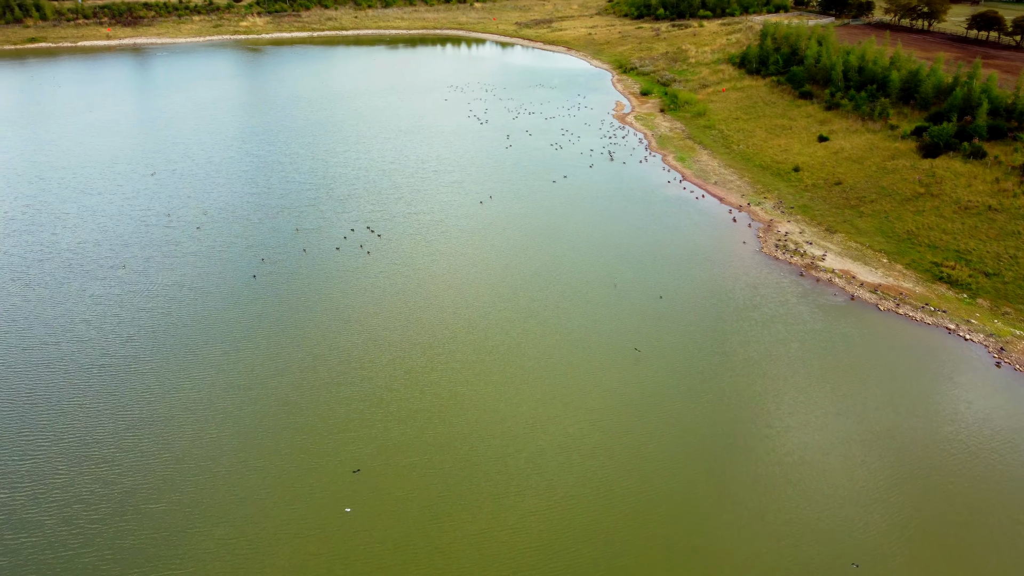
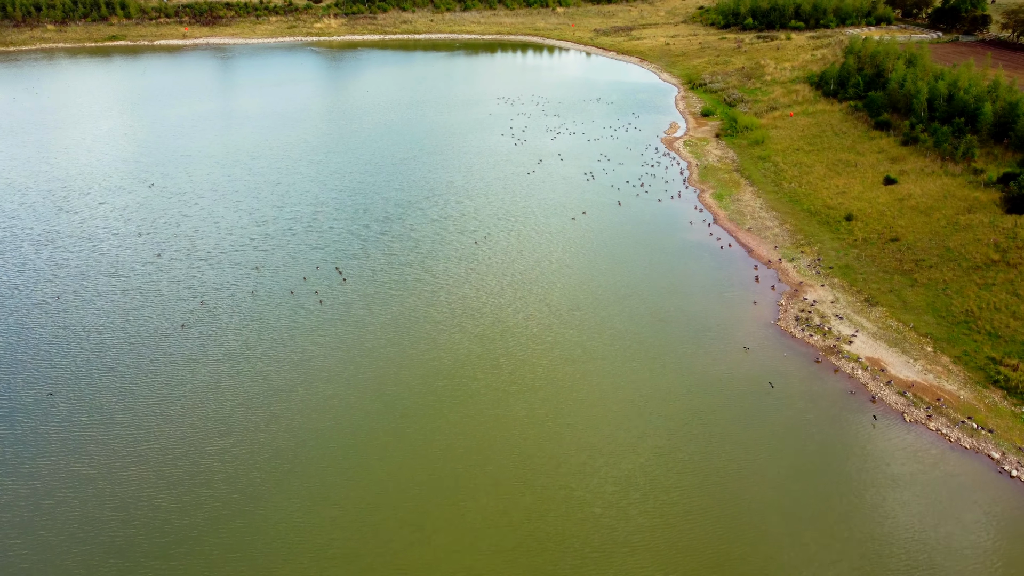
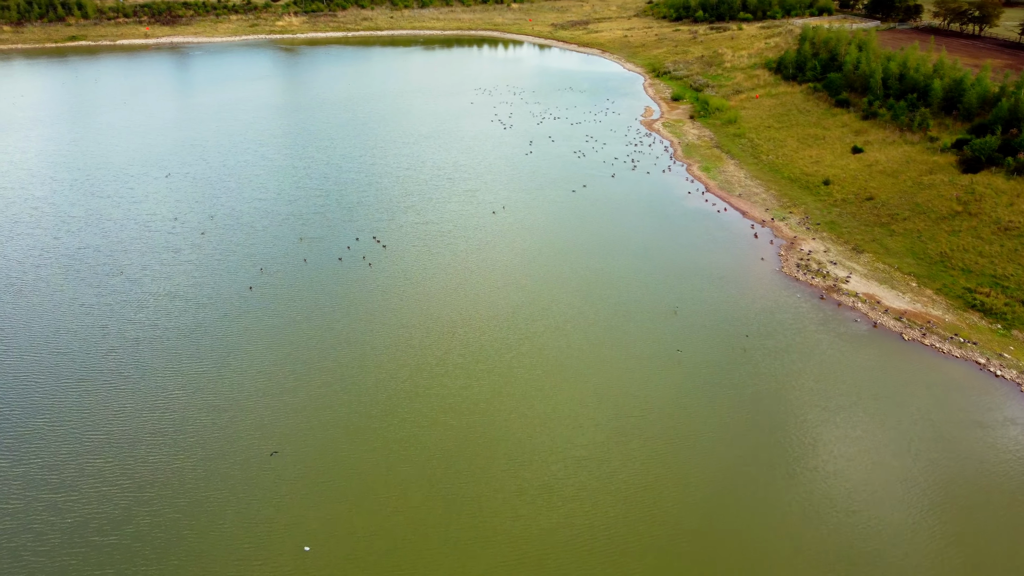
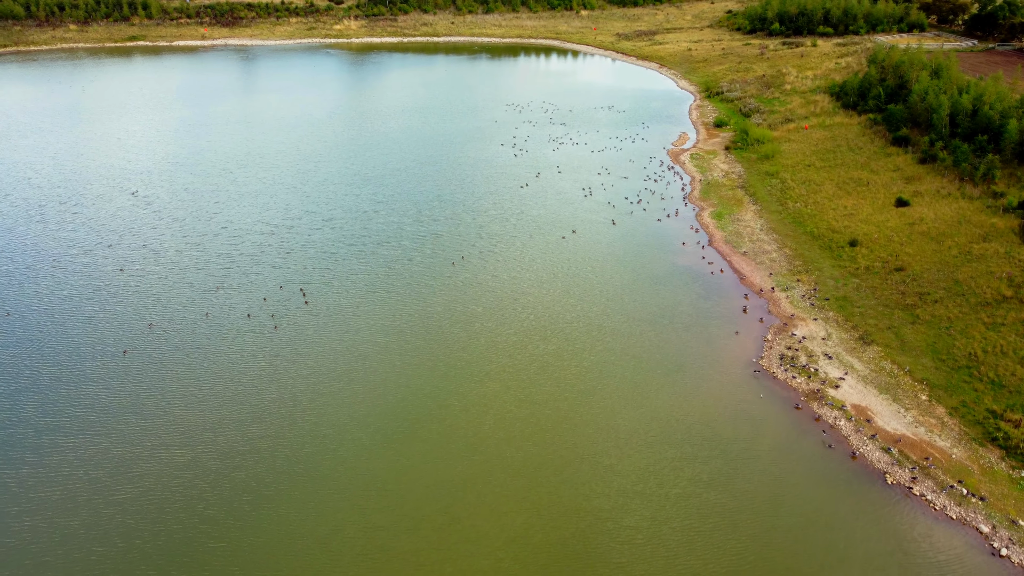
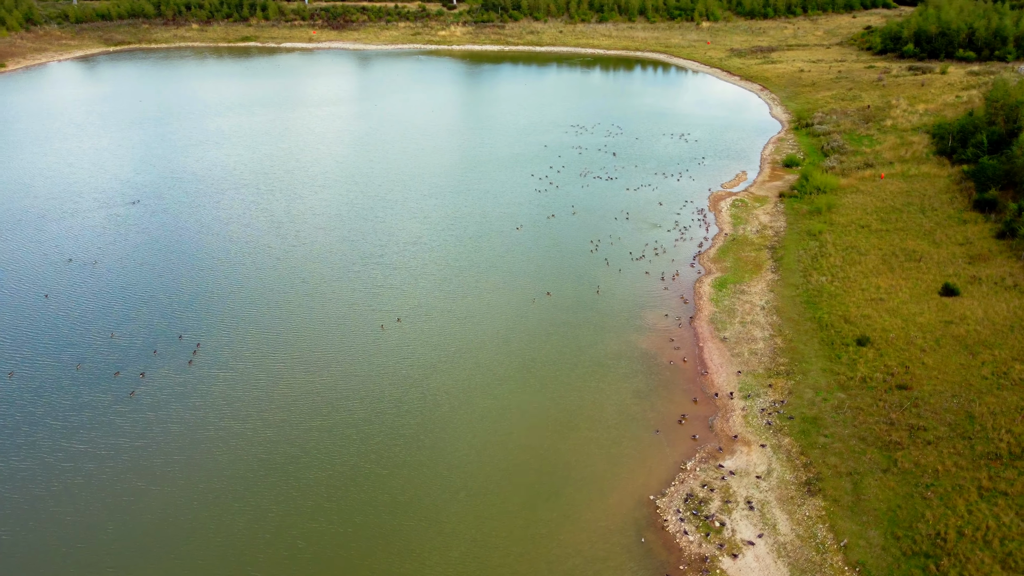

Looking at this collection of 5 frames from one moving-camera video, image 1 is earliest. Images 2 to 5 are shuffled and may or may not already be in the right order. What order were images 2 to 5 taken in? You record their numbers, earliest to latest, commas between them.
3, 2, 4, 5
